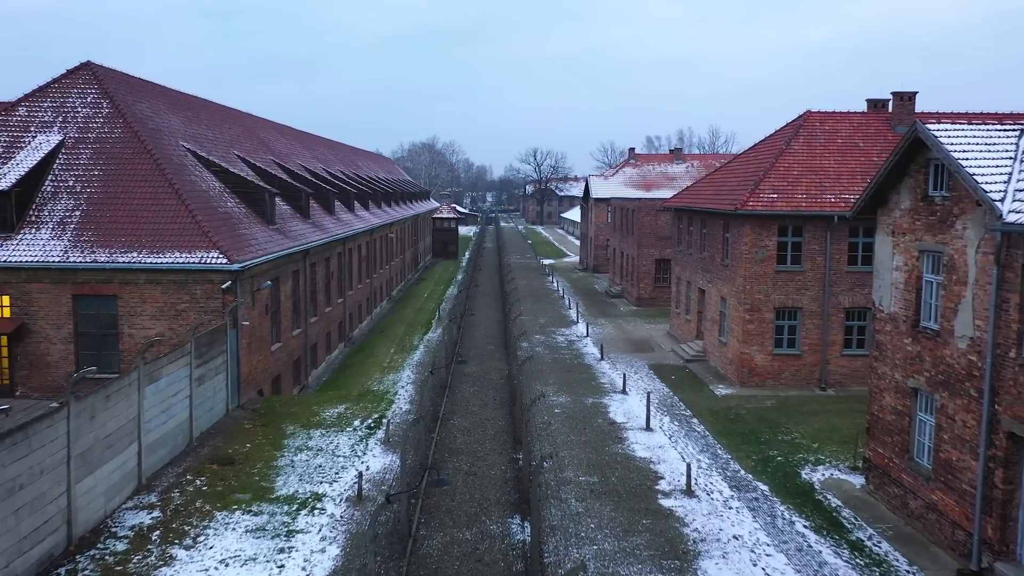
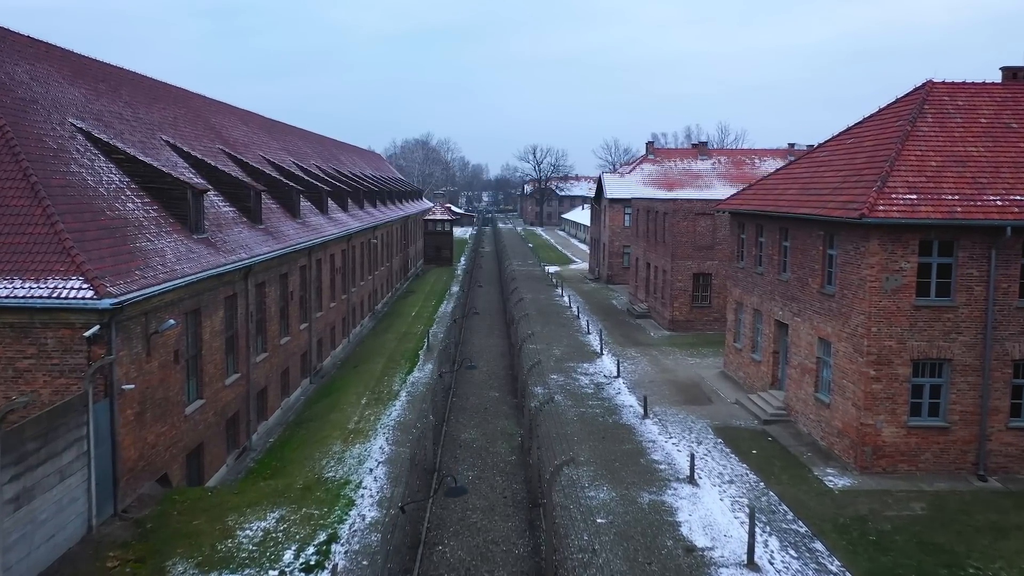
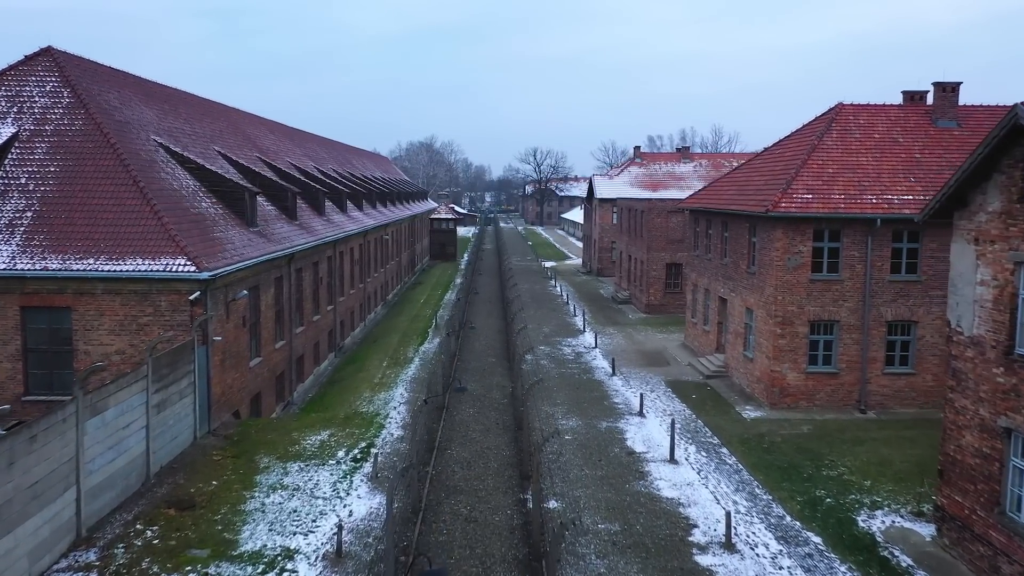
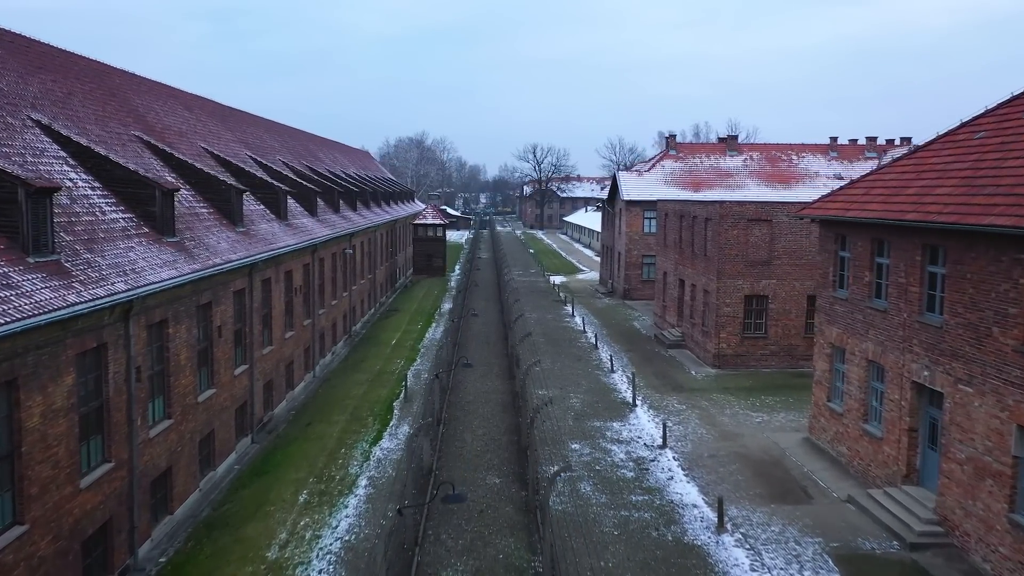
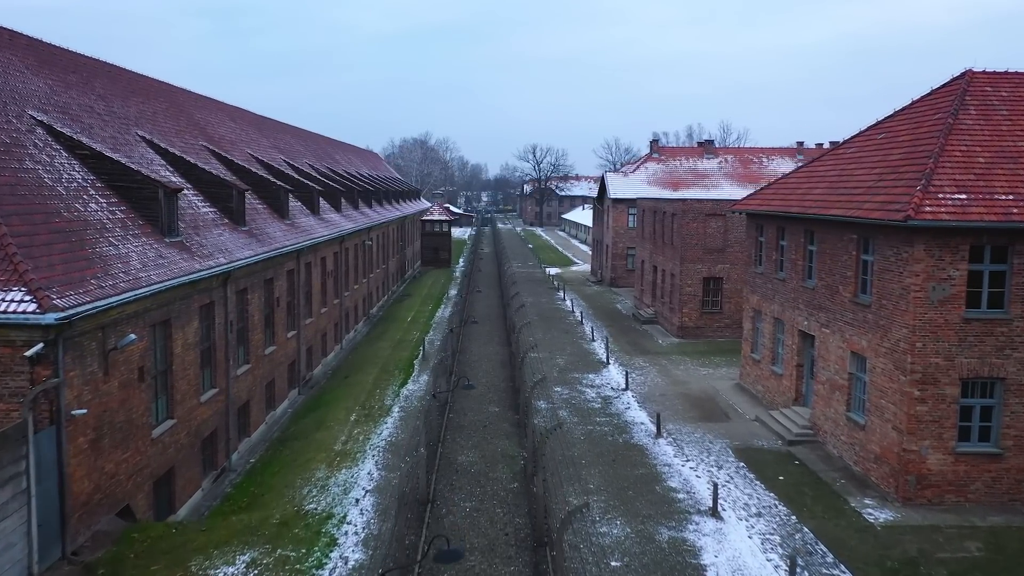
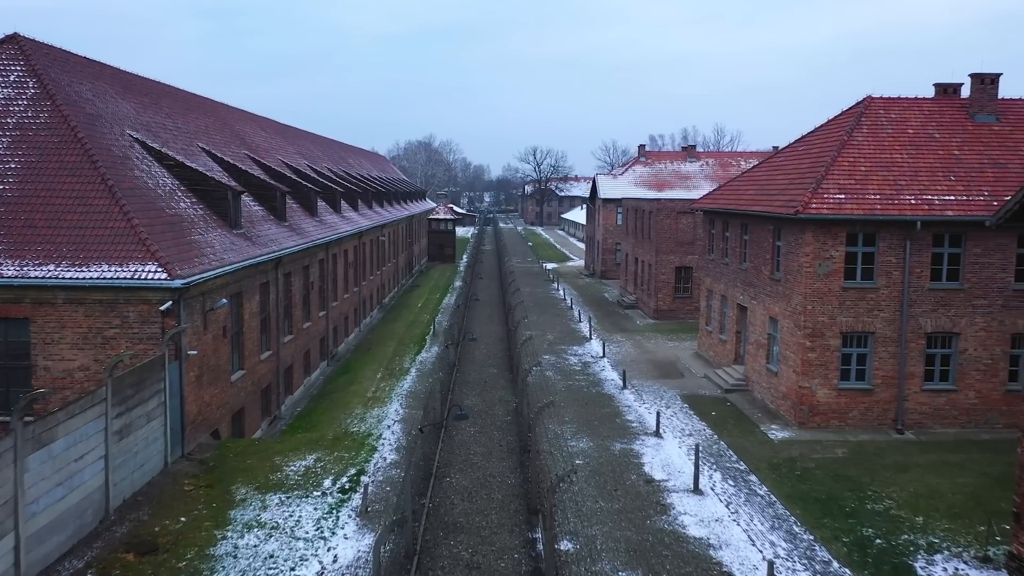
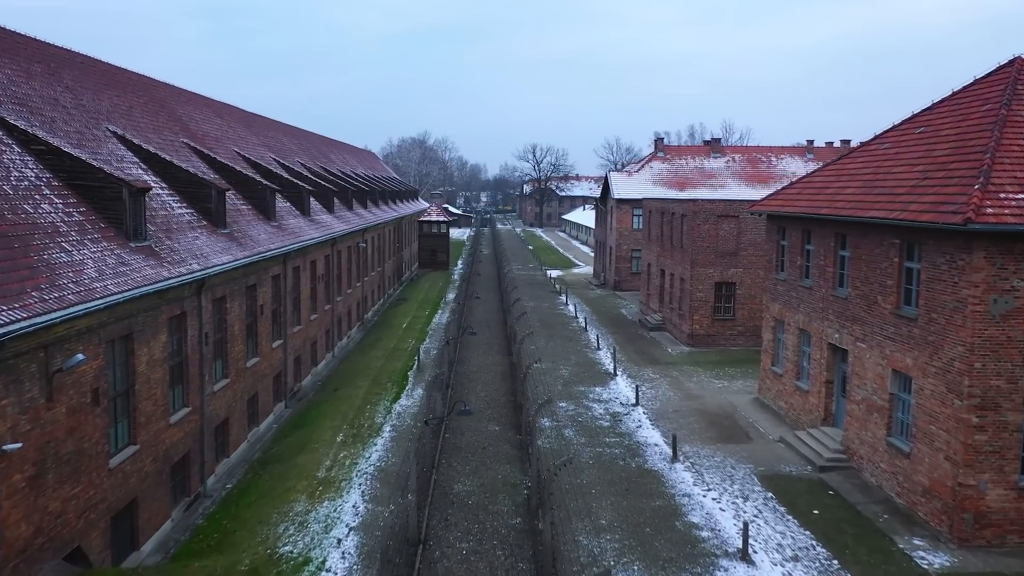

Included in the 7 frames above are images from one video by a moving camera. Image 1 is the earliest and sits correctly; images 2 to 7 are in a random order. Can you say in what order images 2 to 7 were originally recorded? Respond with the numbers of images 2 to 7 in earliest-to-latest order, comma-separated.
3, 6, 2, 5, 7, 4
